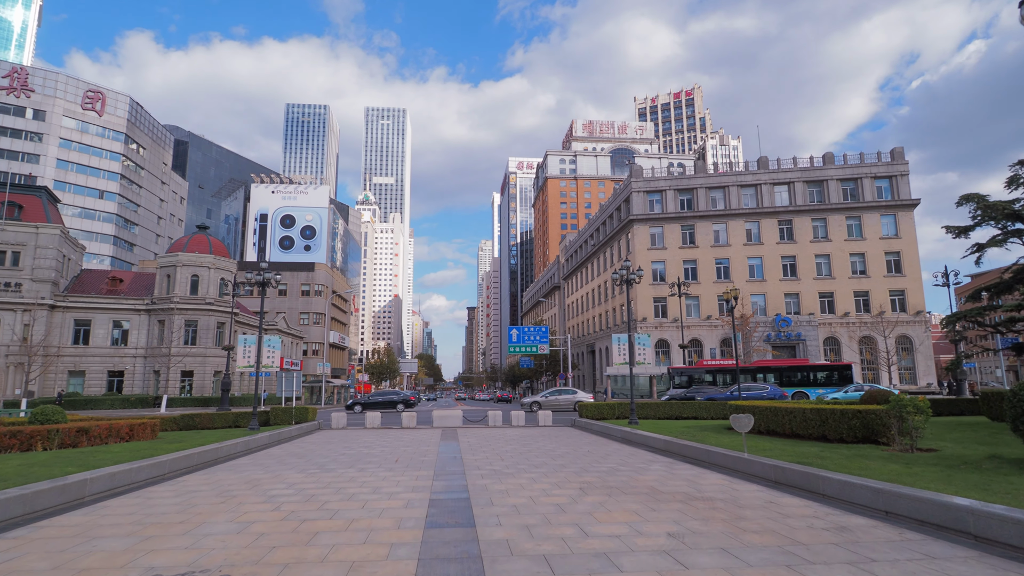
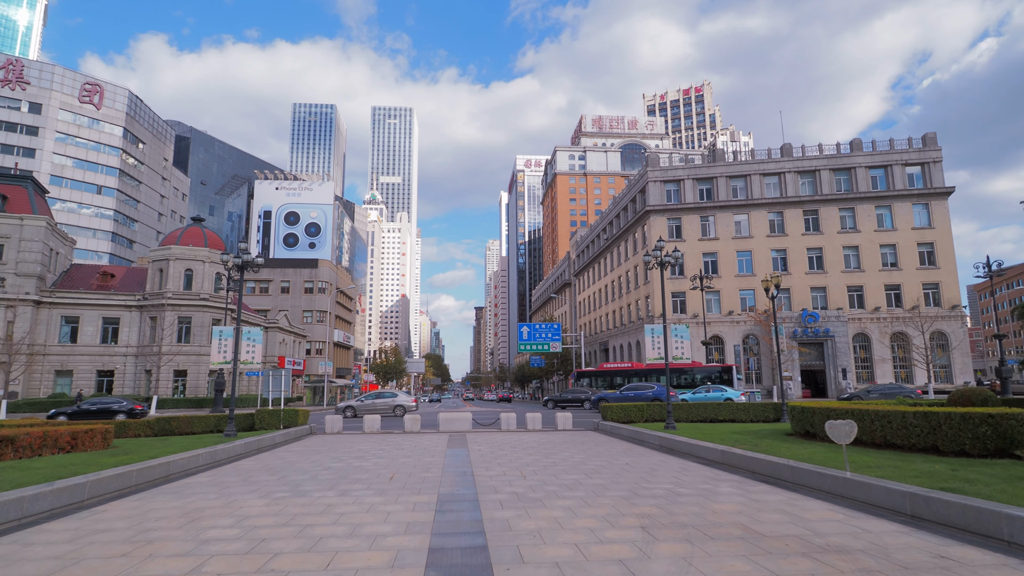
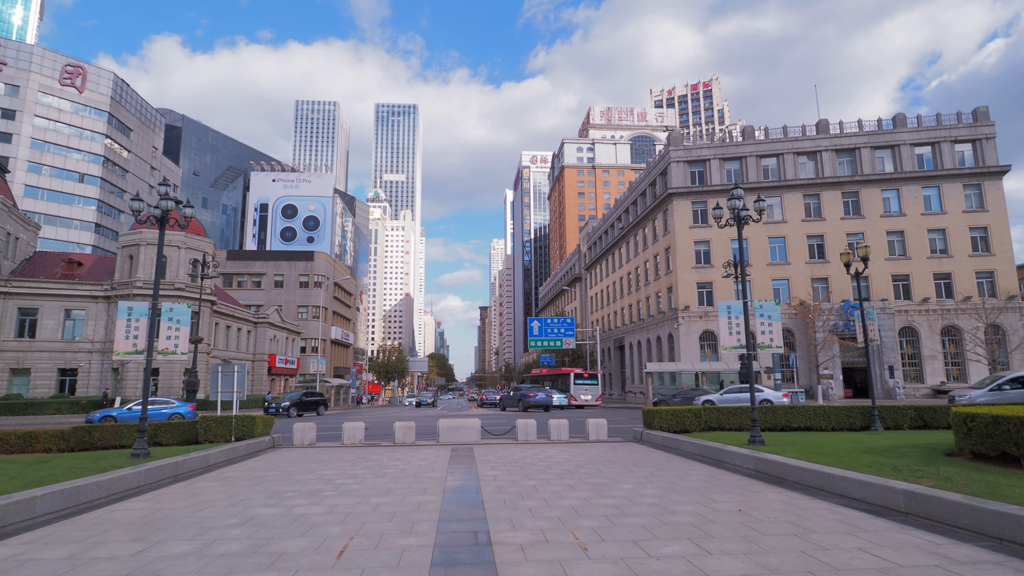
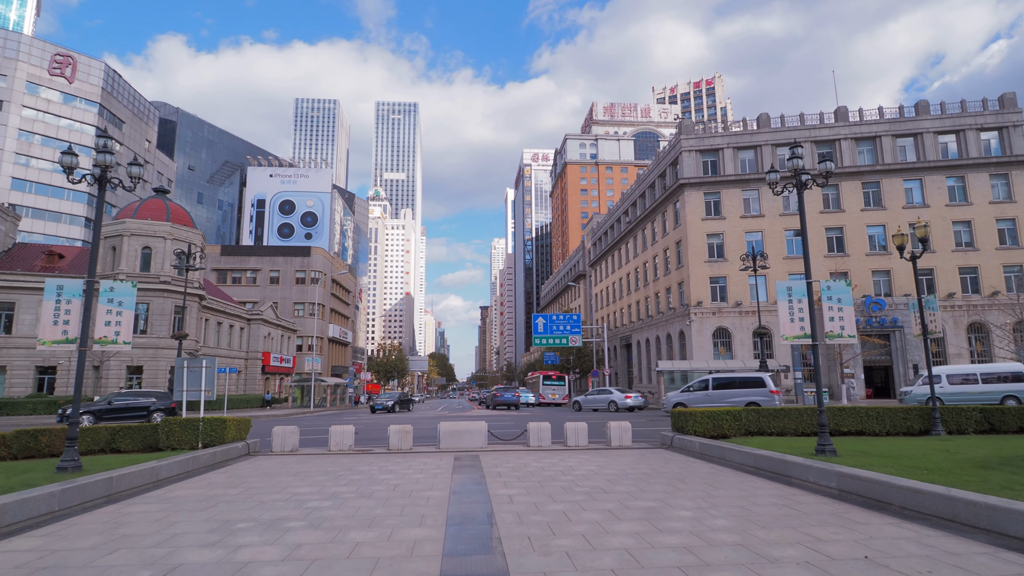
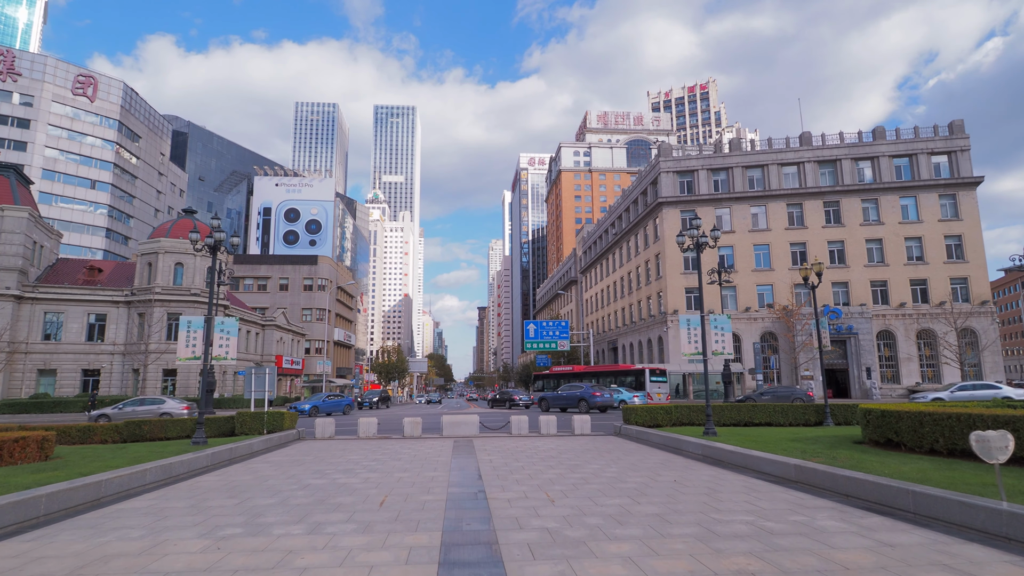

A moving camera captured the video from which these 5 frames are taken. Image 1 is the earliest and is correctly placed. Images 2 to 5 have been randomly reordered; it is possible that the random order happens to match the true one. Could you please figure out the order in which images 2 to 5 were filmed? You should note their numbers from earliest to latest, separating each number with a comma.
2, 5, 3, 4
